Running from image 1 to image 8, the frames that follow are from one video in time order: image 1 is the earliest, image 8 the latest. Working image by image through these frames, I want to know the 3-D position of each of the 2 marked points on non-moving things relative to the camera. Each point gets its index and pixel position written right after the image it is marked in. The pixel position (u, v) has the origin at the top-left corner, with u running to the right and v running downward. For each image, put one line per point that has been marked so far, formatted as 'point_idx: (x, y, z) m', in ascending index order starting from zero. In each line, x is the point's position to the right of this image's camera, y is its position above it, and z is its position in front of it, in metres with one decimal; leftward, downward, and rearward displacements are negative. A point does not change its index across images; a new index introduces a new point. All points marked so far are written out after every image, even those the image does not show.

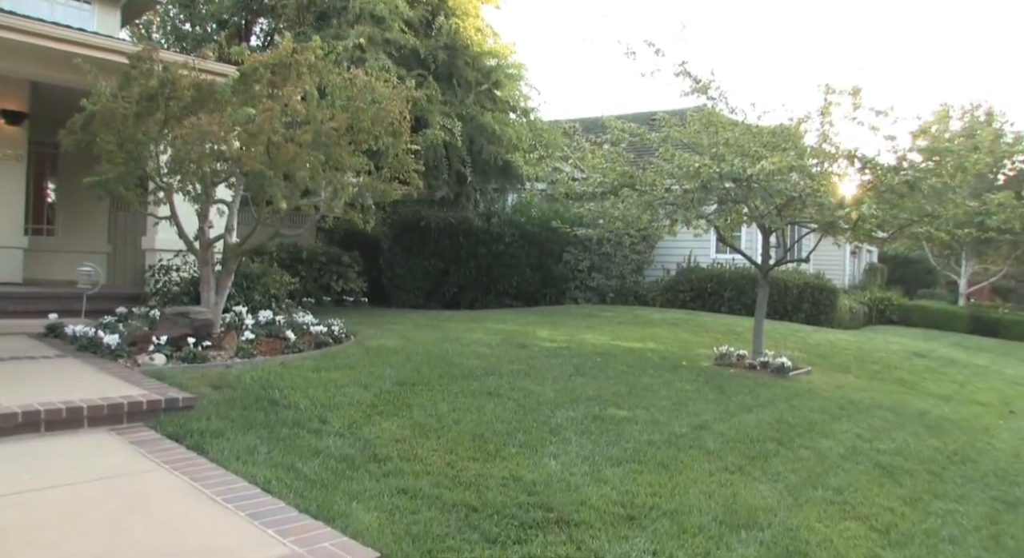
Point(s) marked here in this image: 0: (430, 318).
0: (-1.3, -0.6, +11.6) m
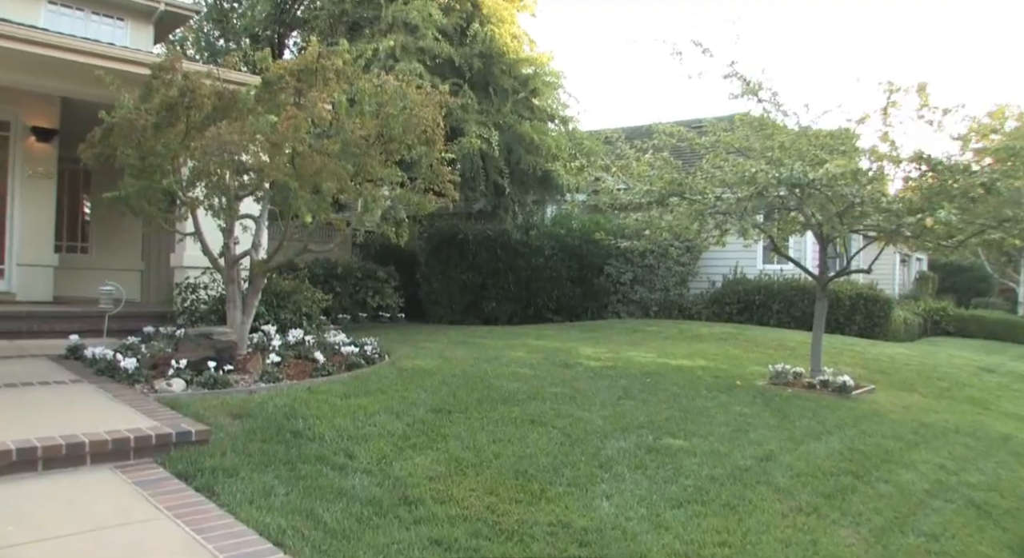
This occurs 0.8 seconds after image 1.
0: (-0.7, -0.9, +11.1) m
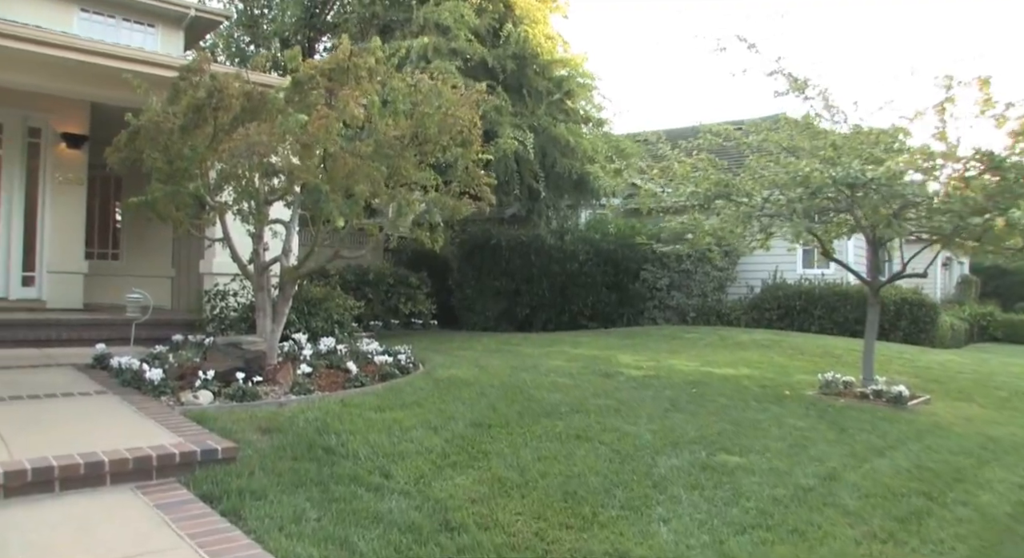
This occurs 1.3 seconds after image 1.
0: (-0.2, -1.0, +10.8) m
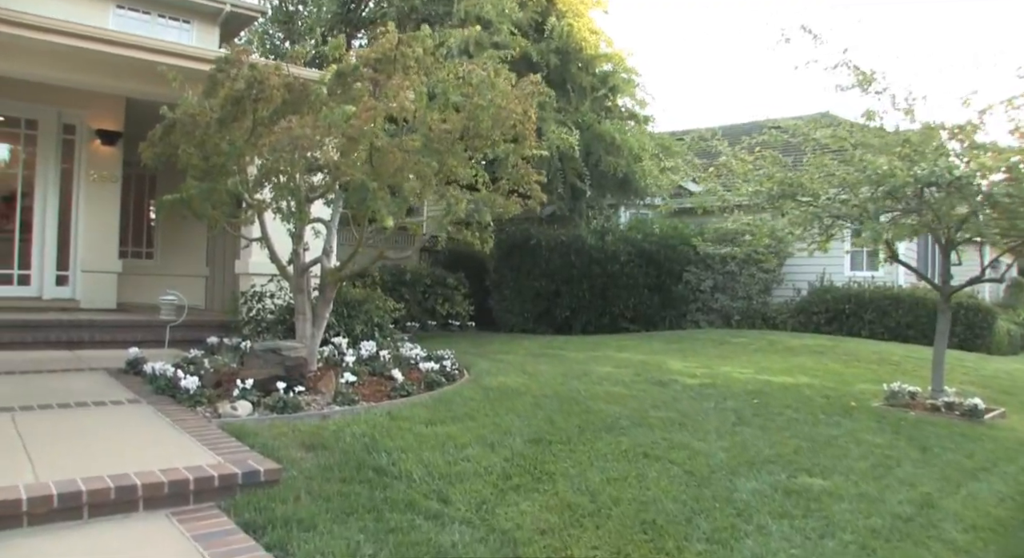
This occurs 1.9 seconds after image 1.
0: (+0.5, -1.0, +10.3) m
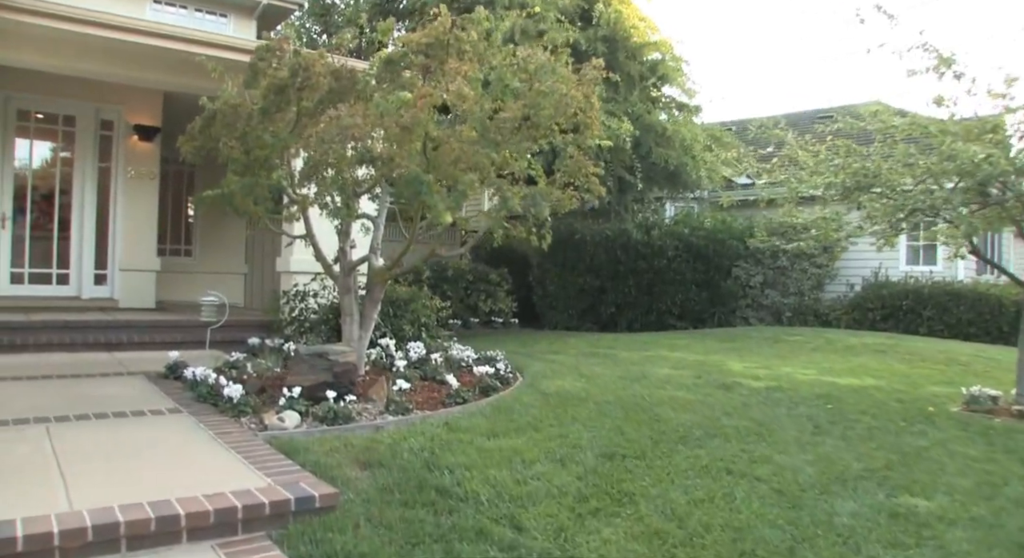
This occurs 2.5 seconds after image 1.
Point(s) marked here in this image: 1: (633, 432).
0: (+1.1, -0.9, +9.9) m
1: (+0.8, -1.0, +4.9) m
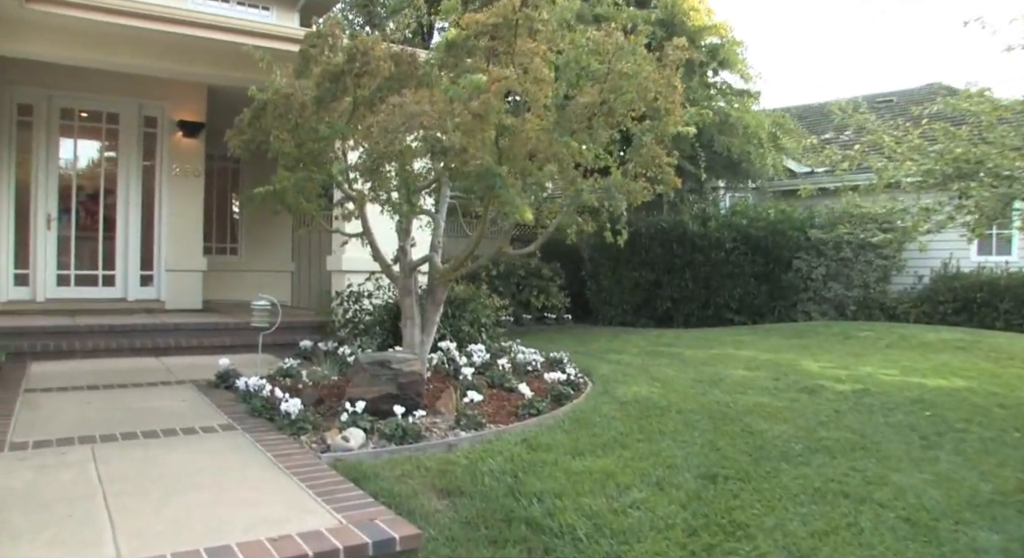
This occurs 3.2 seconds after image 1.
0: (+1.9, -0.9, +9.4) m
1: (+1.3, -1.0, +4.4) m
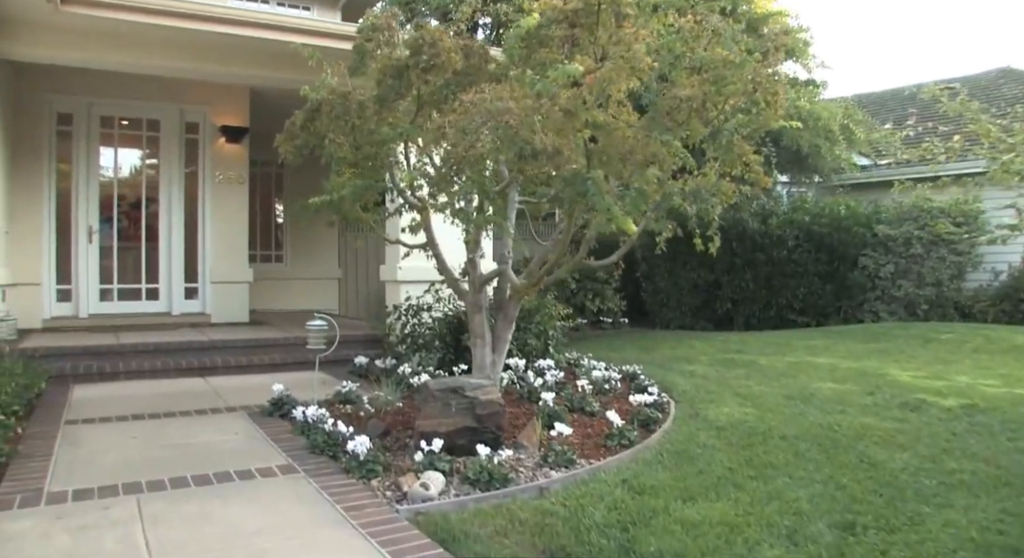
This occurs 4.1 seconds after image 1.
0: (+2.6, -0.9, +8.8) m
1: (+1.8, -1.1, +3.8) m
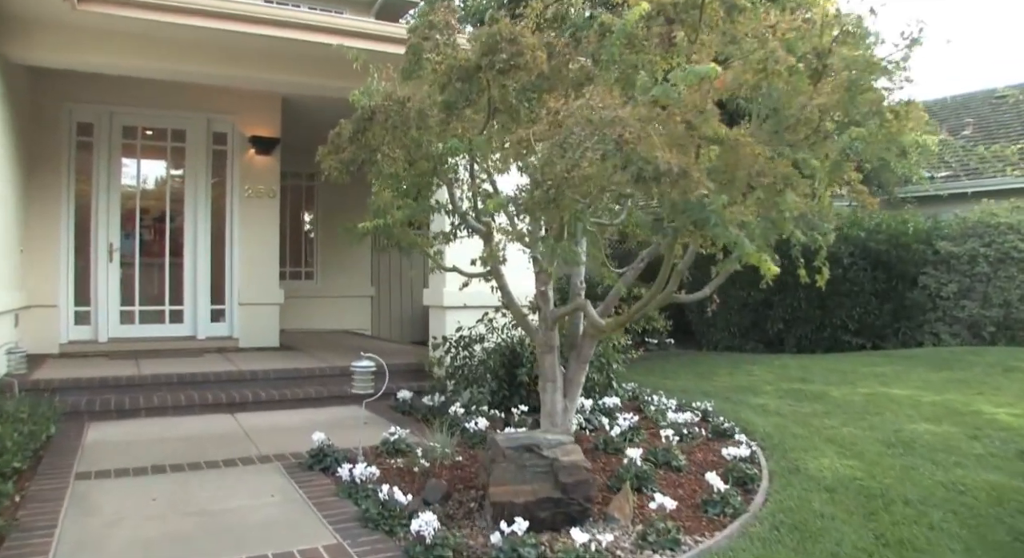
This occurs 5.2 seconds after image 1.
0: (+3.1, -1.2, +8.0) m
1: (+2.3, -1.3, +3.1) m
